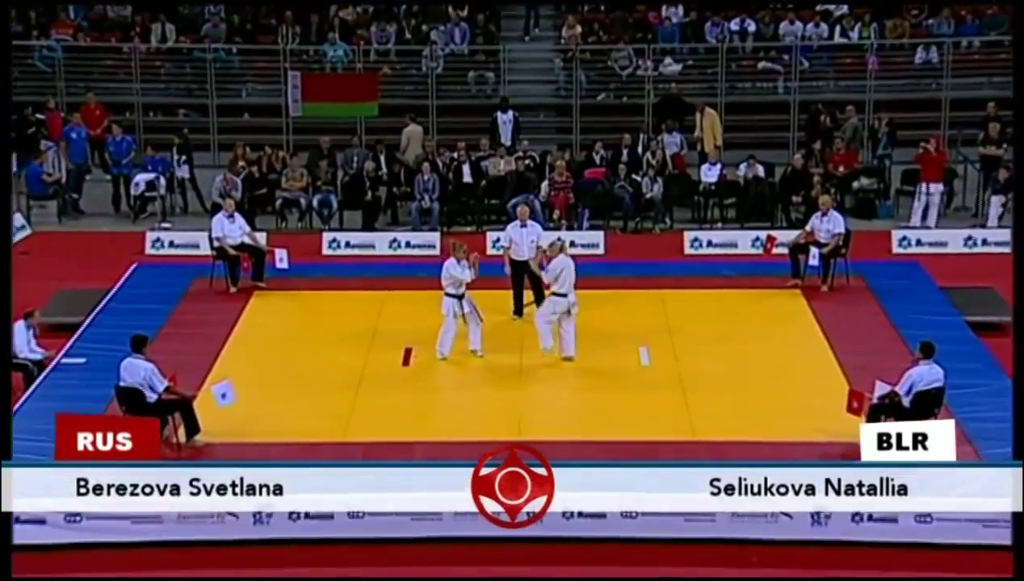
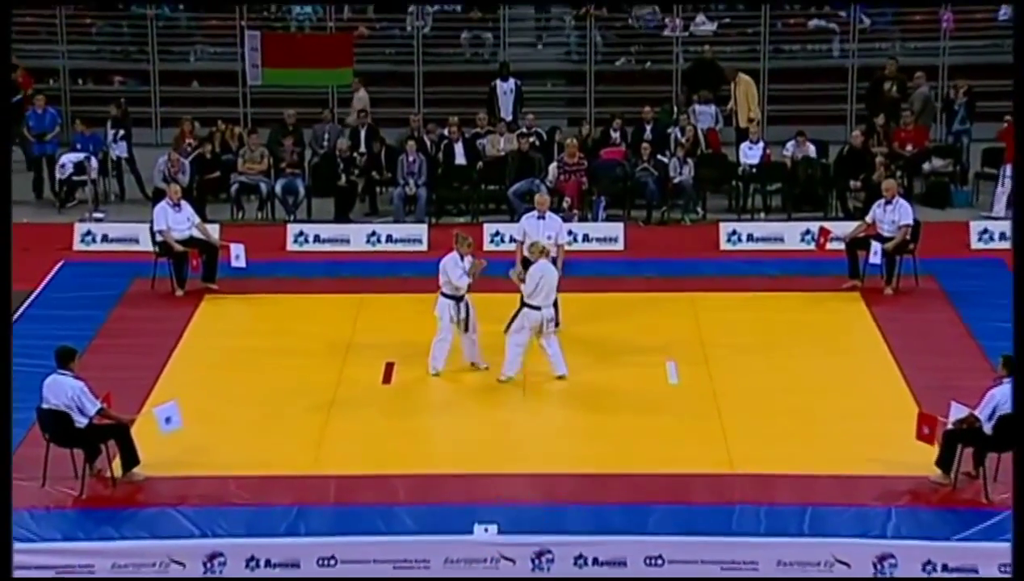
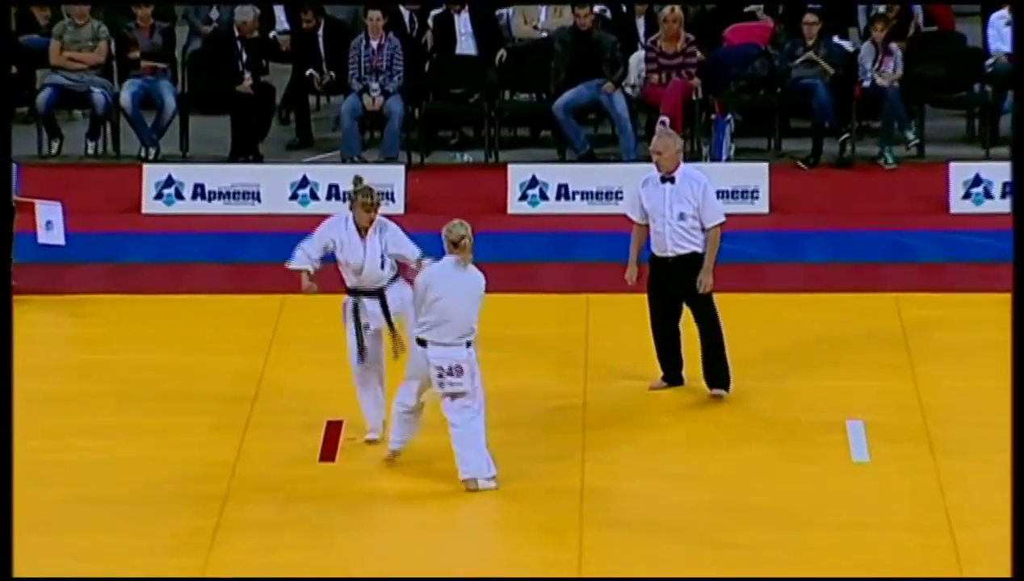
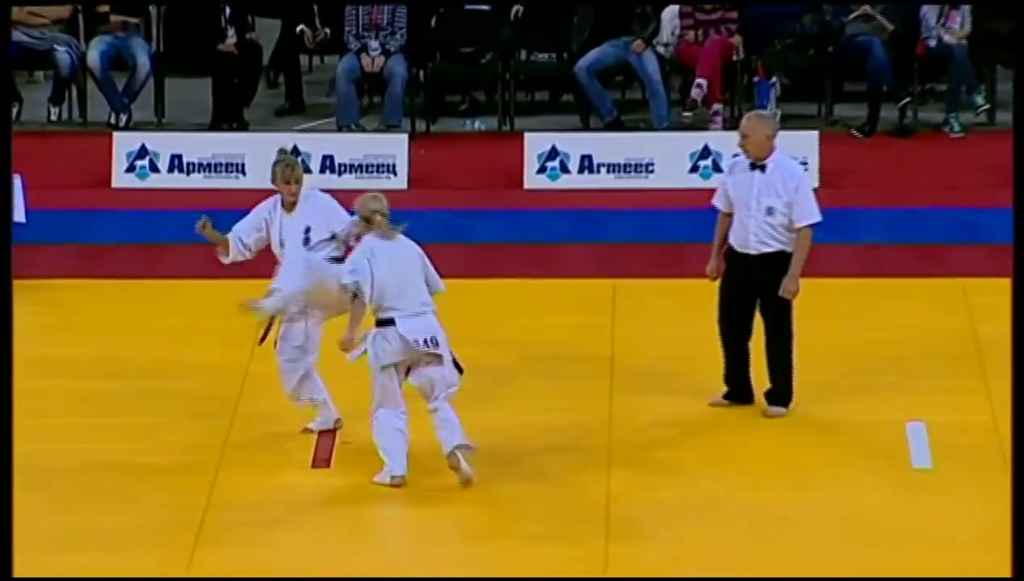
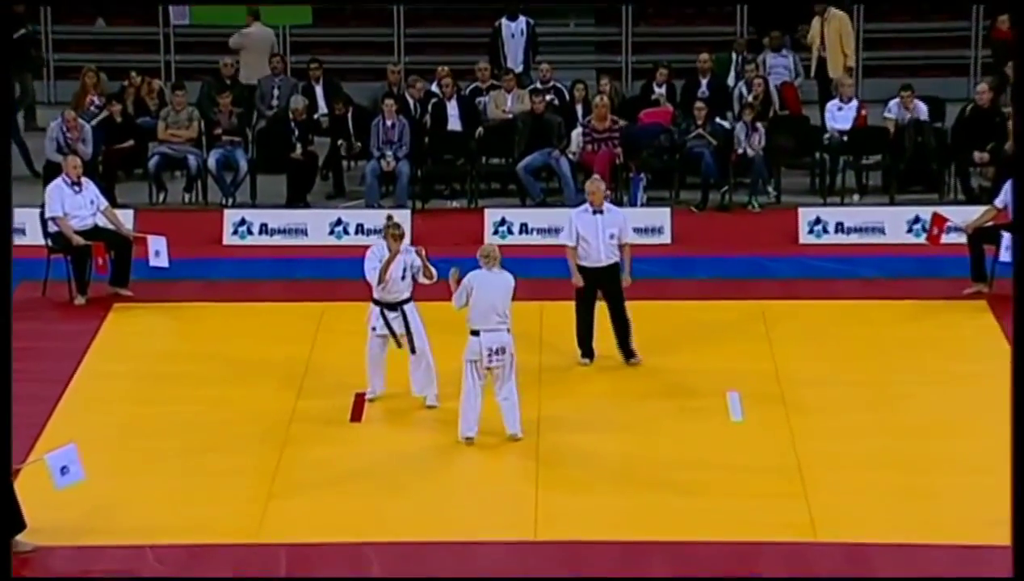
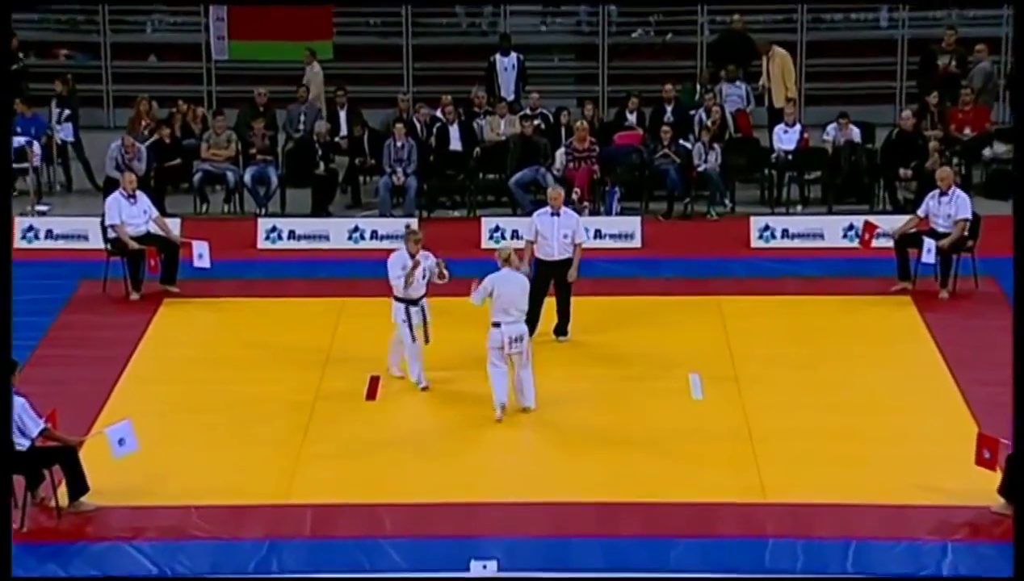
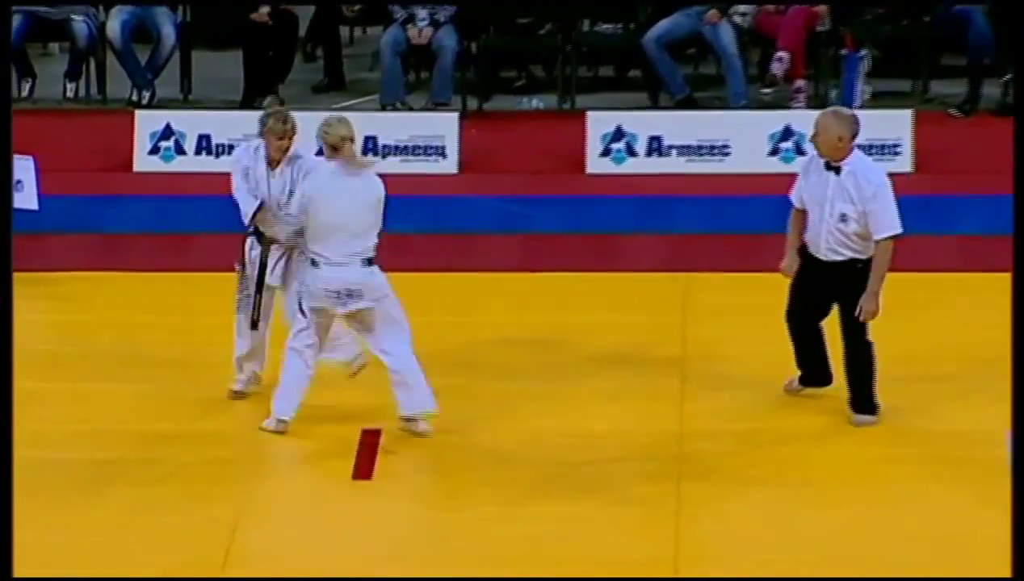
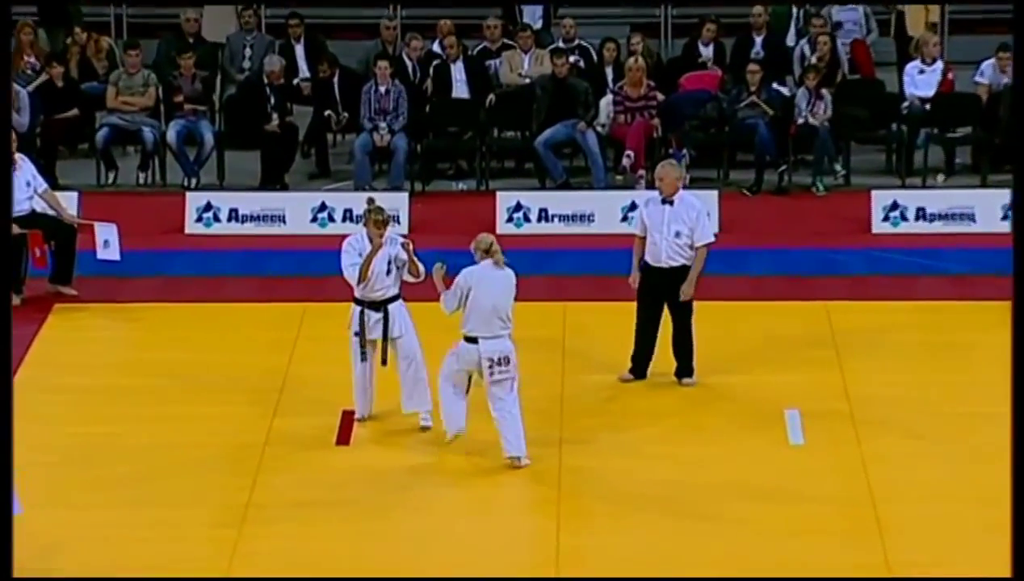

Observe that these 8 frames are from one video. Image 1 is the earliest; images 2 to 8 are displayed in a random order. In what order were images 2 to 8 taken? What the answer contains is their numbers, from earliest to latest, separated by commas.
2, 6, 5, 8, 3, 4, 7
